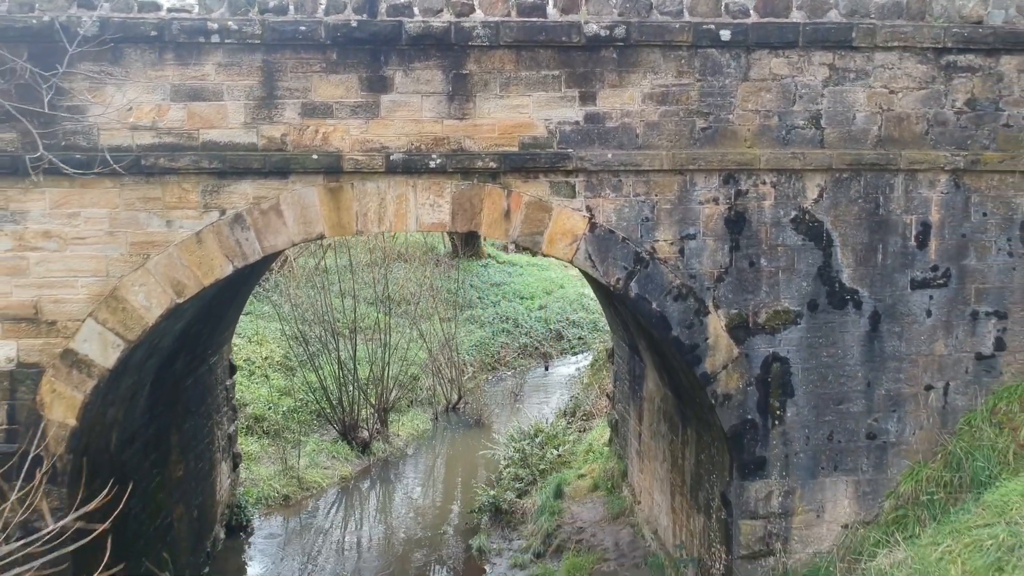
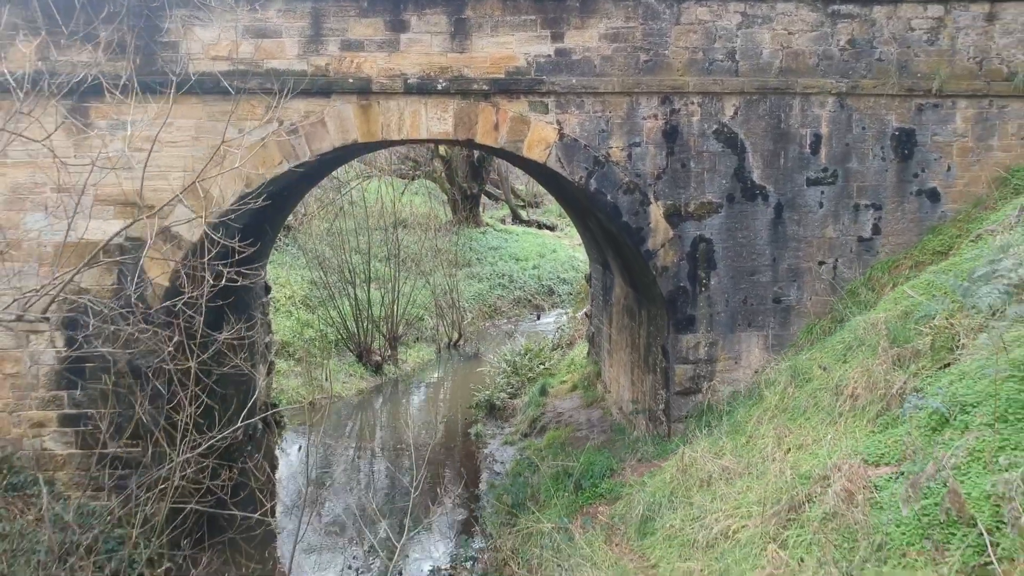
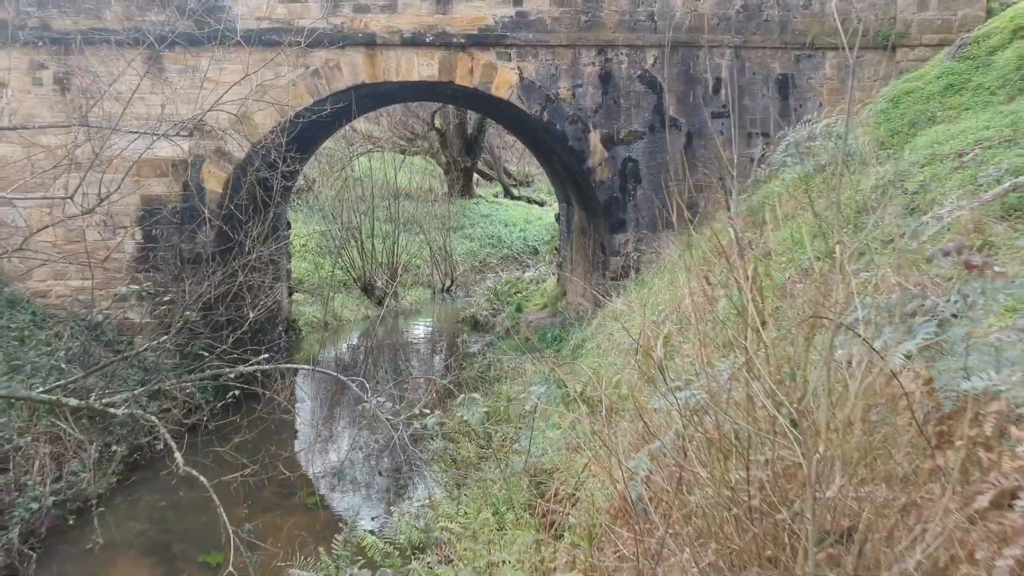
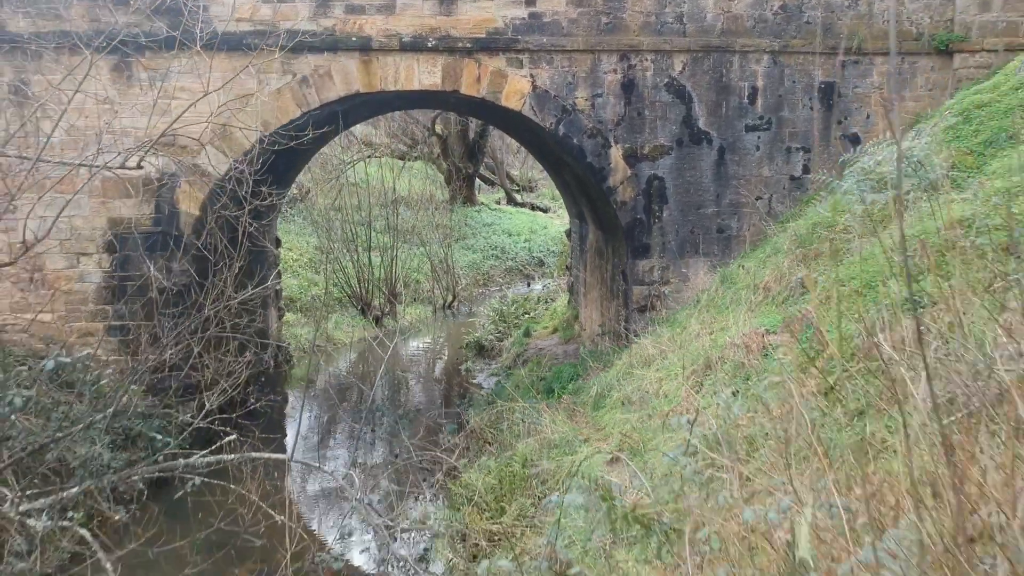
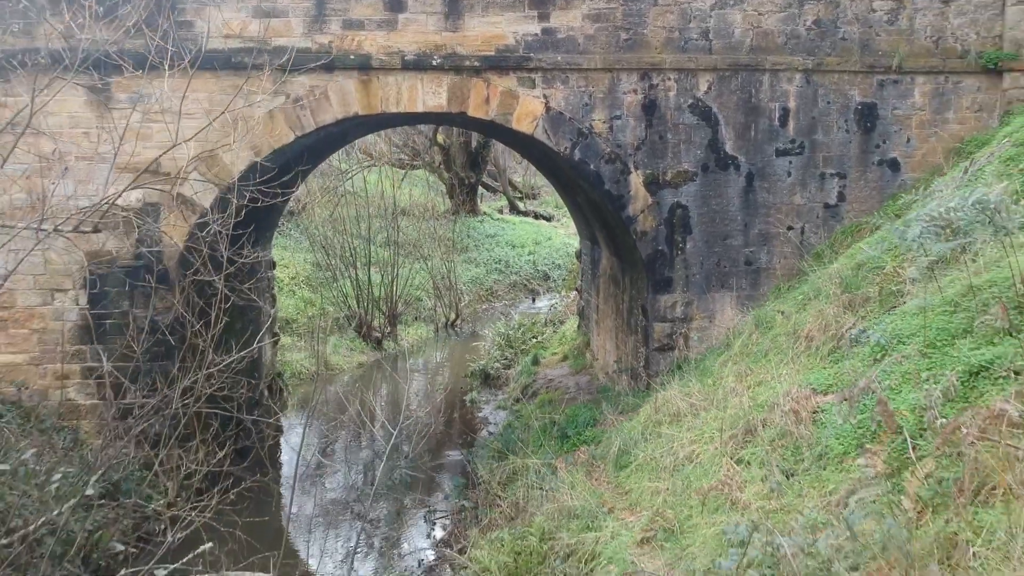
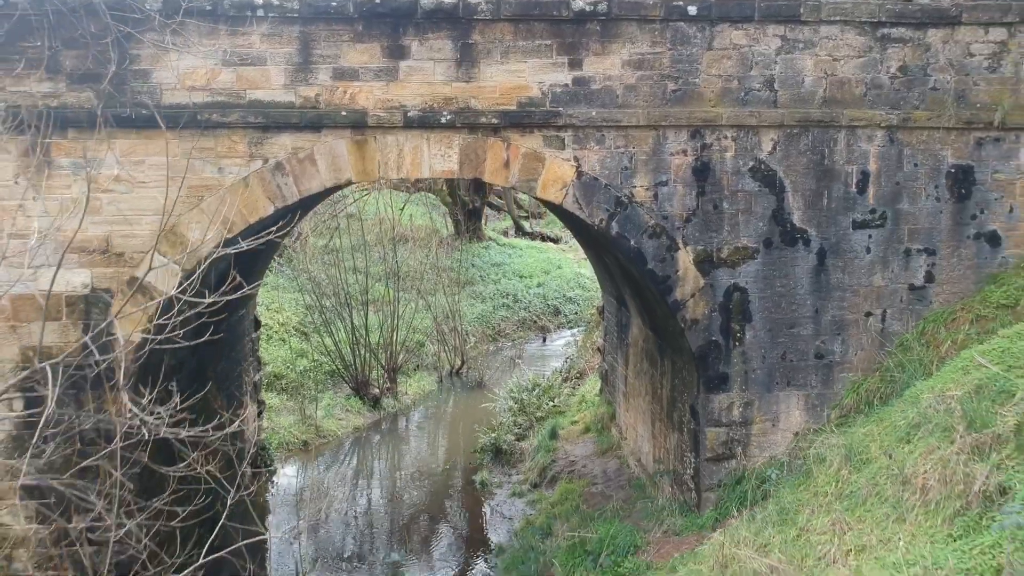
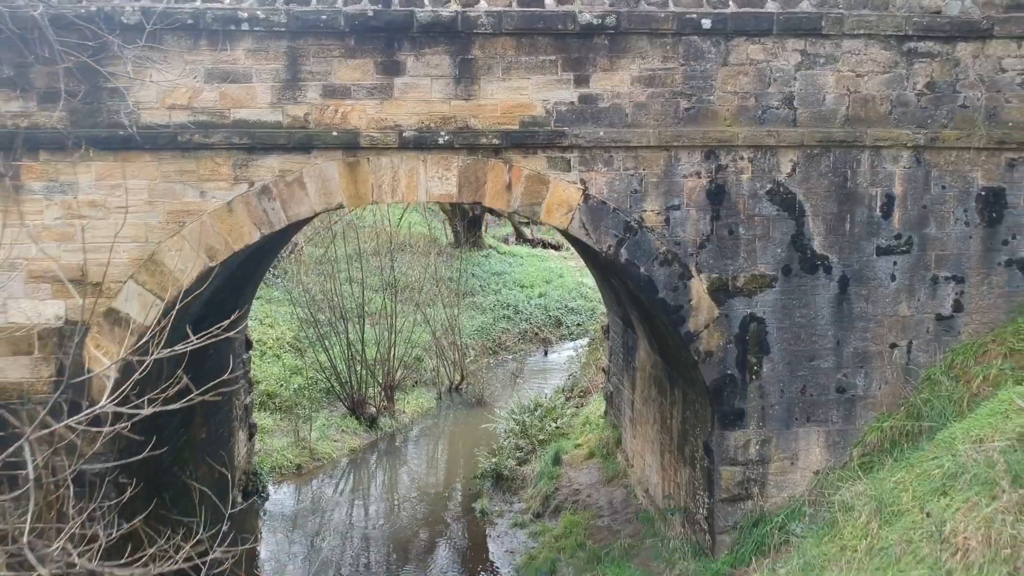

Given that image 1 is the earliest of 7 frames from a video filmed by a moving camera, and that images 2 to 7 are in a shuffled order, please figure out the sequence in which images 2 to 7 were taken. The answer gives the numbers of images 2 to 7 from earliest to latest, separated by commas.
7, 6, 2, 5, 4, 3
